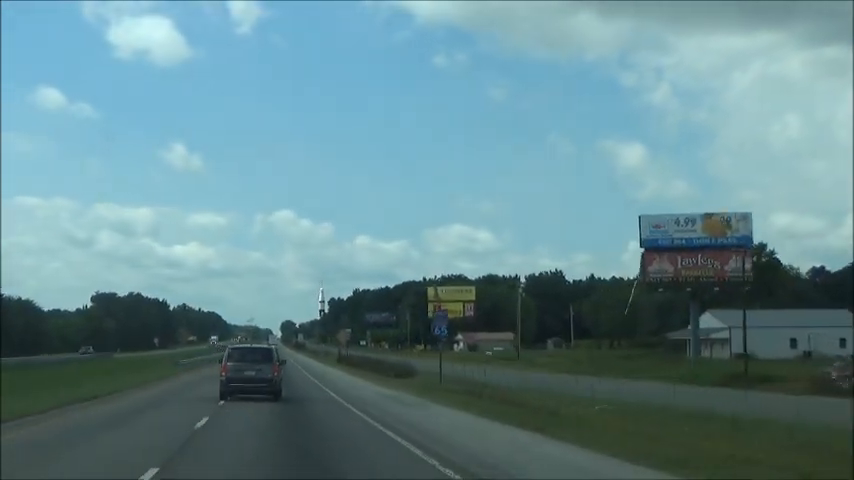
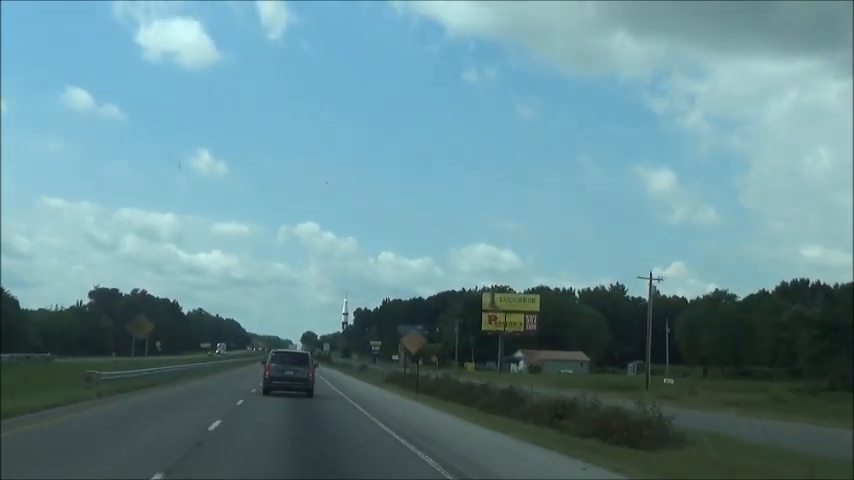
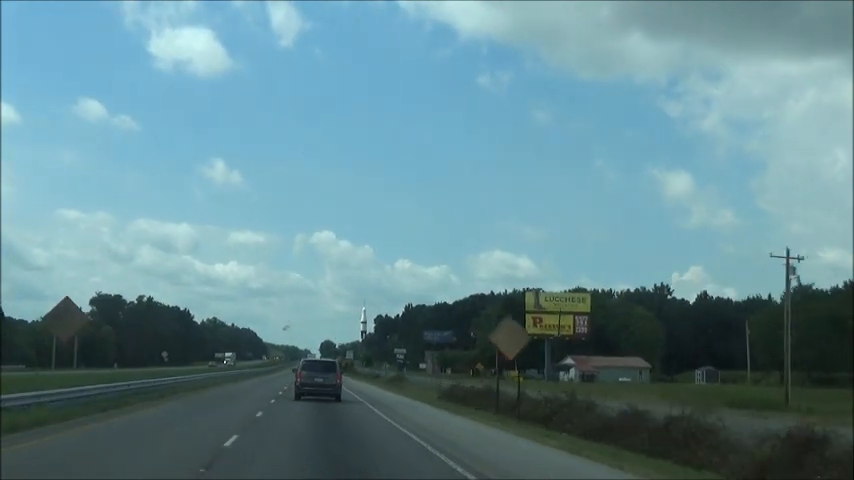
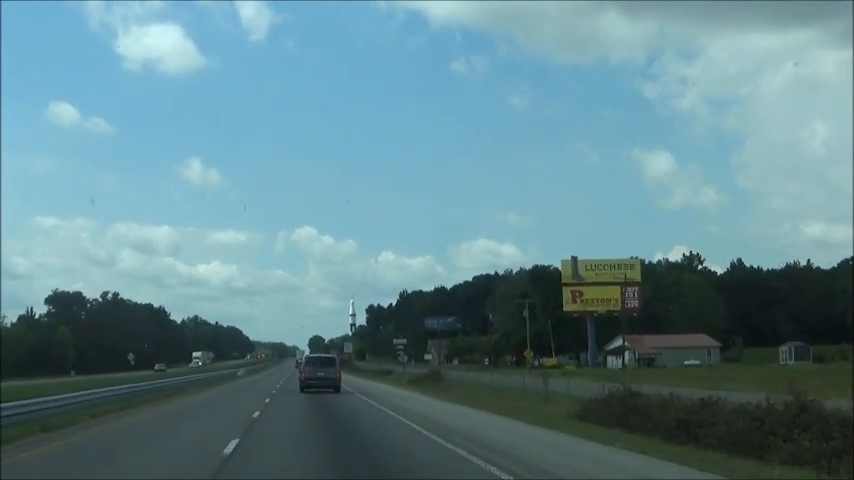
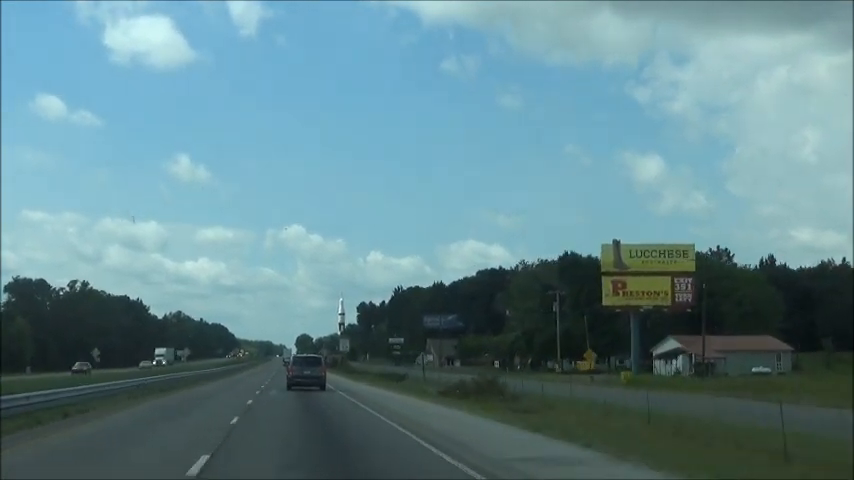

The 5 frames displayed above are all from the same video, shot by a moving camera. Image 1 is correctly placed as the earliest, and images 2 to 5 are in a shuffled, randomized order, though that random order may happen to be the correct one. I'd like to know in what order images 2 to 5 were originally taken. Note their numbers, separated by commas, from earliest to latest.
2, 3, 4, 5
